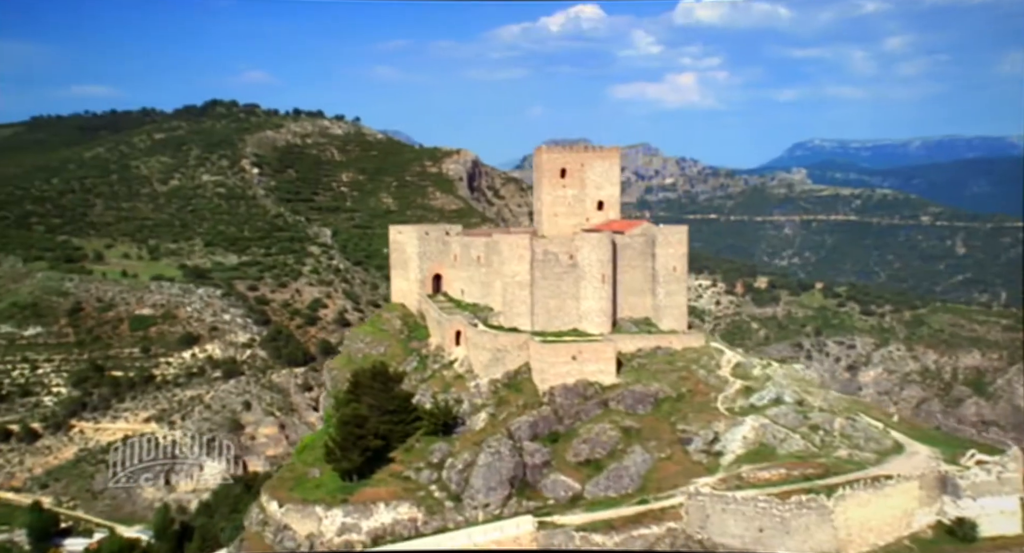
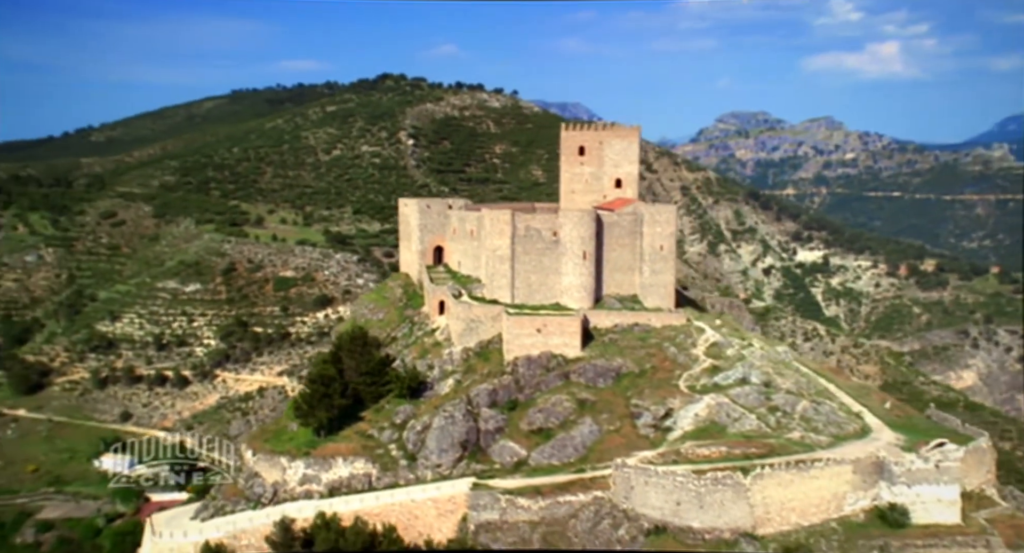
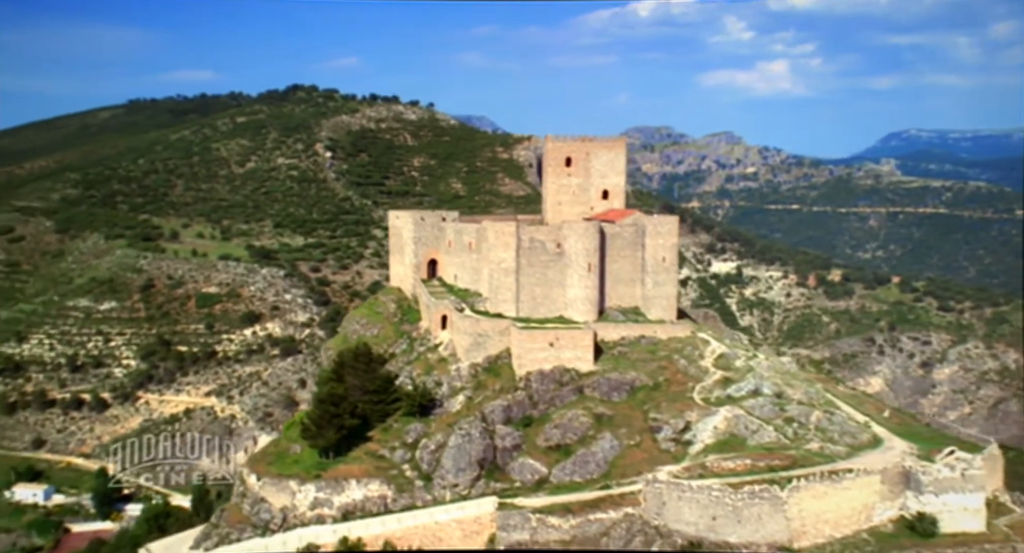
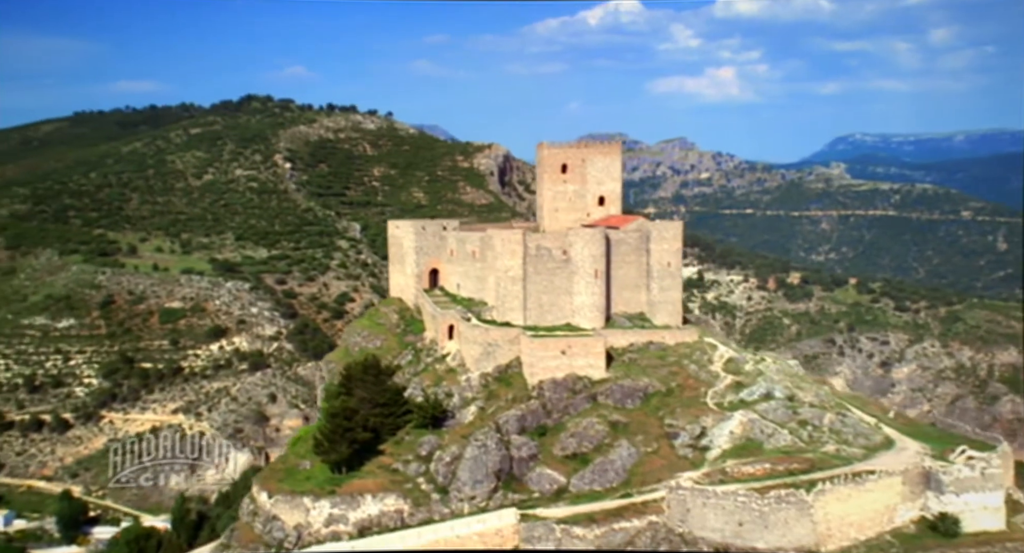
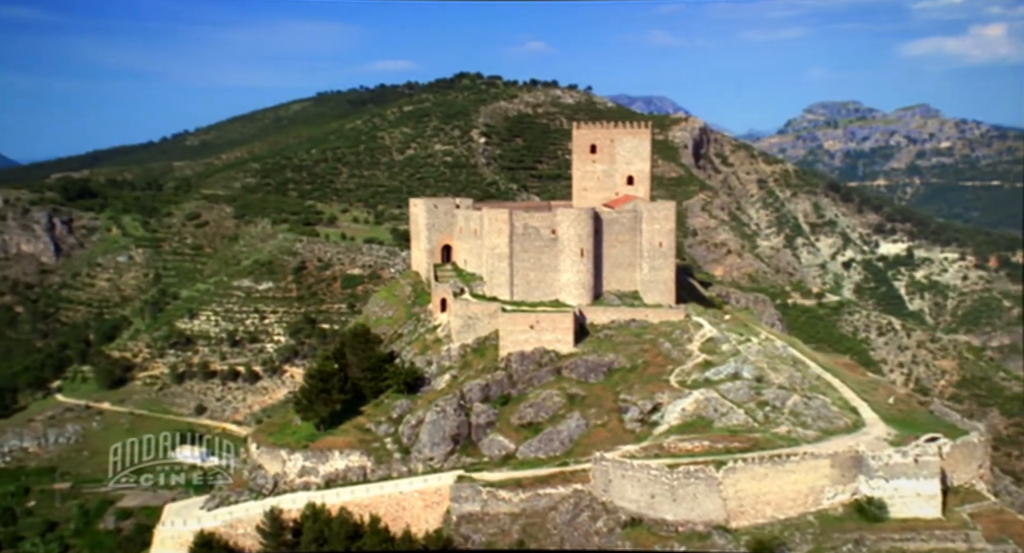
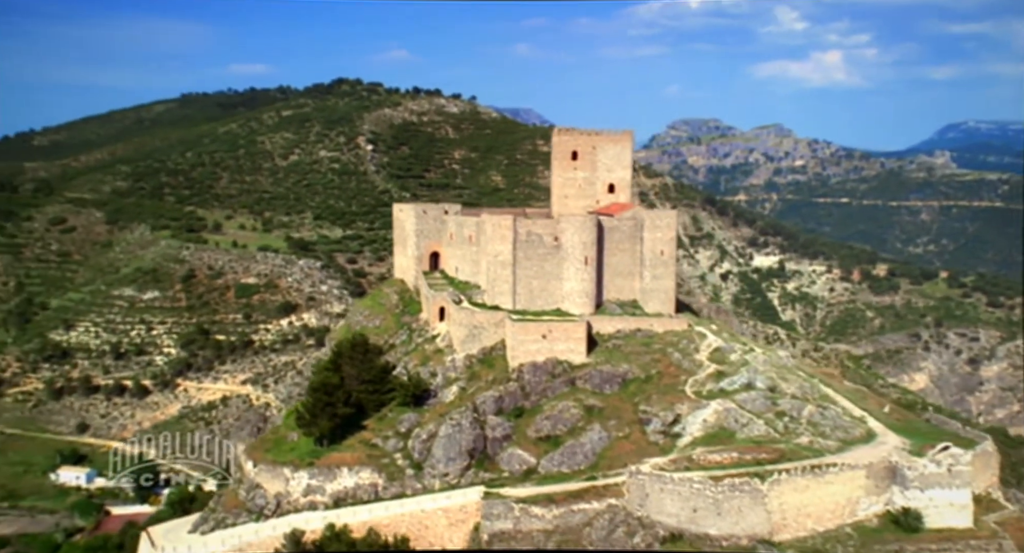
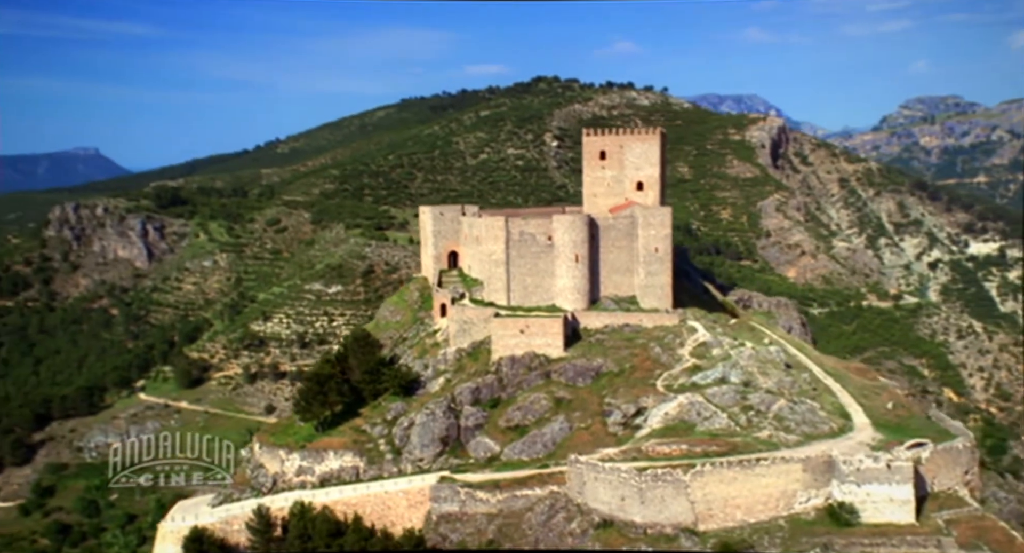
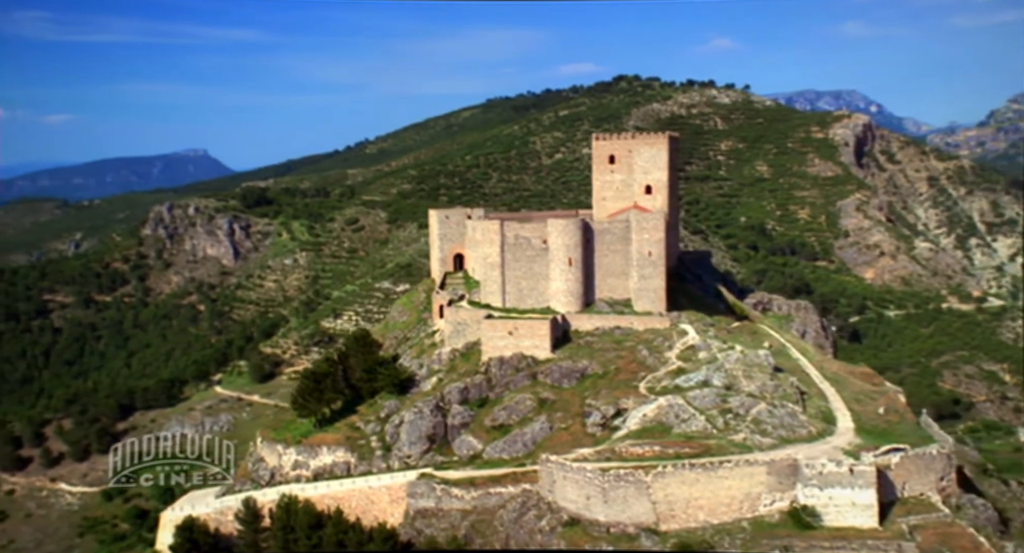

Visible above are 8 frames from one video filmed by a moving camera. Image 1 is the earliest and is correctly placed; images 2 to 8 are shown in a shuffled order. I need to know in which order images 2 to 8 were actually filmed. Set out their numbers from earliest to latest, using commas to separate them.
4, 3, 6, 2, 5, 7, 8
